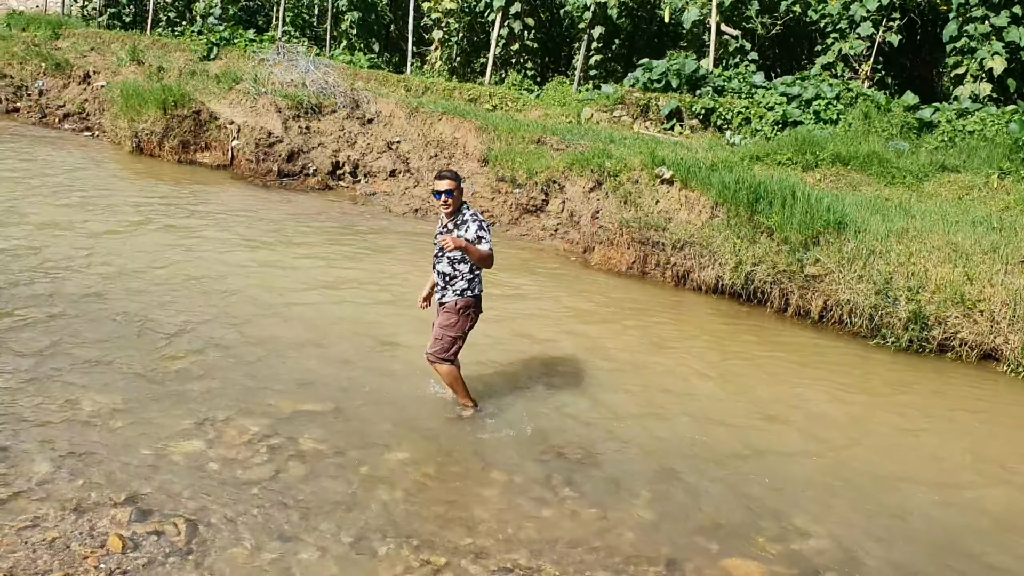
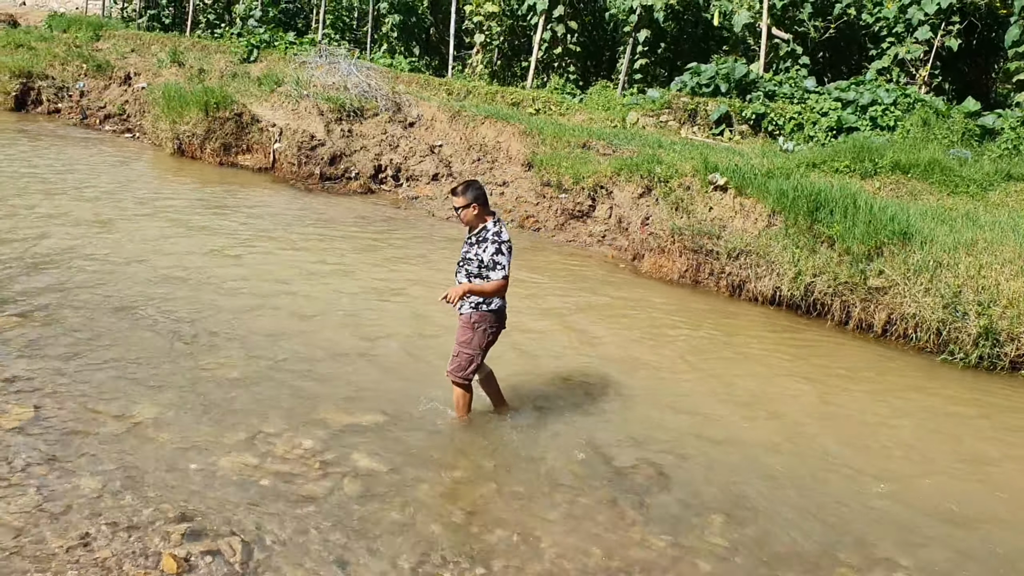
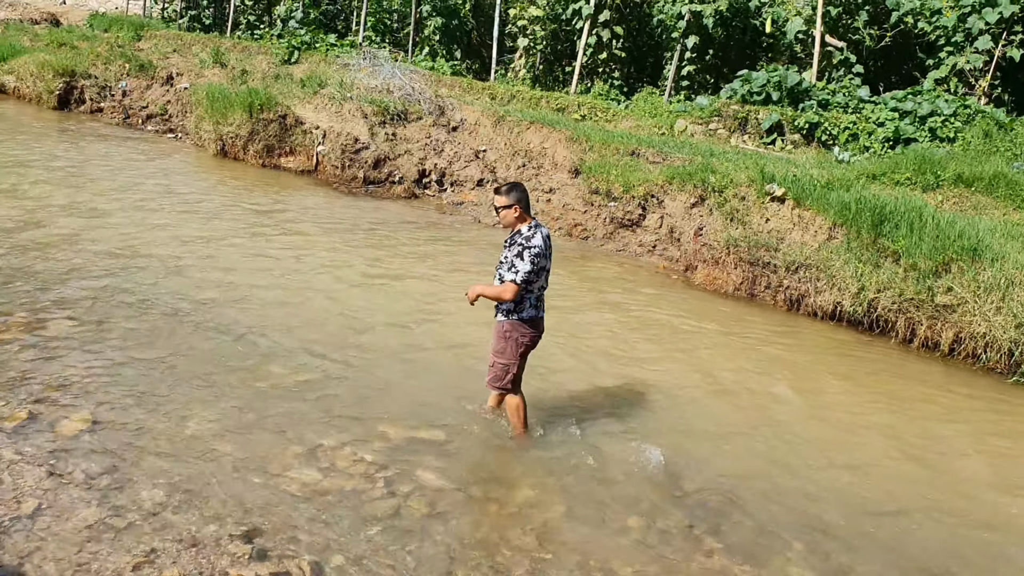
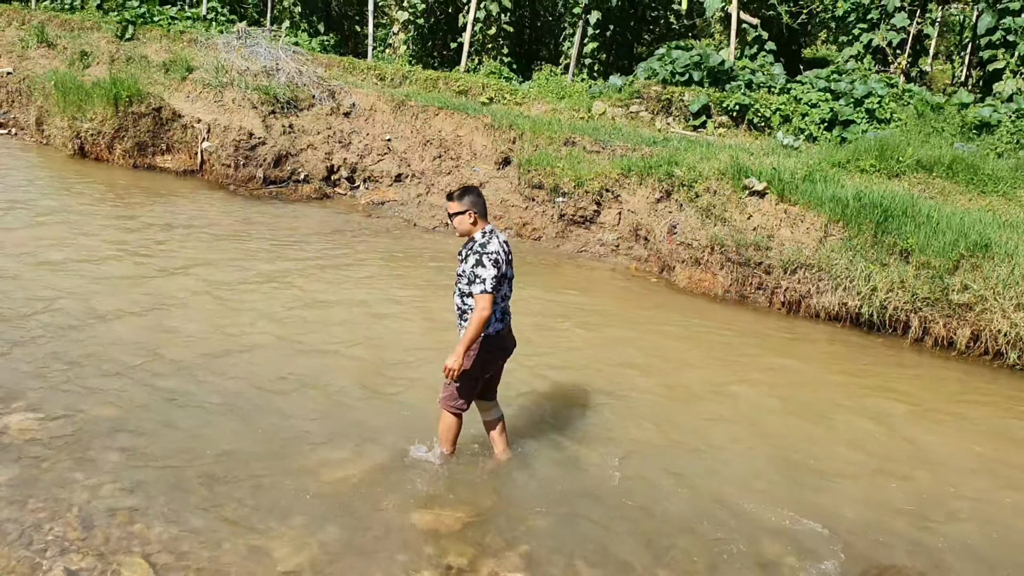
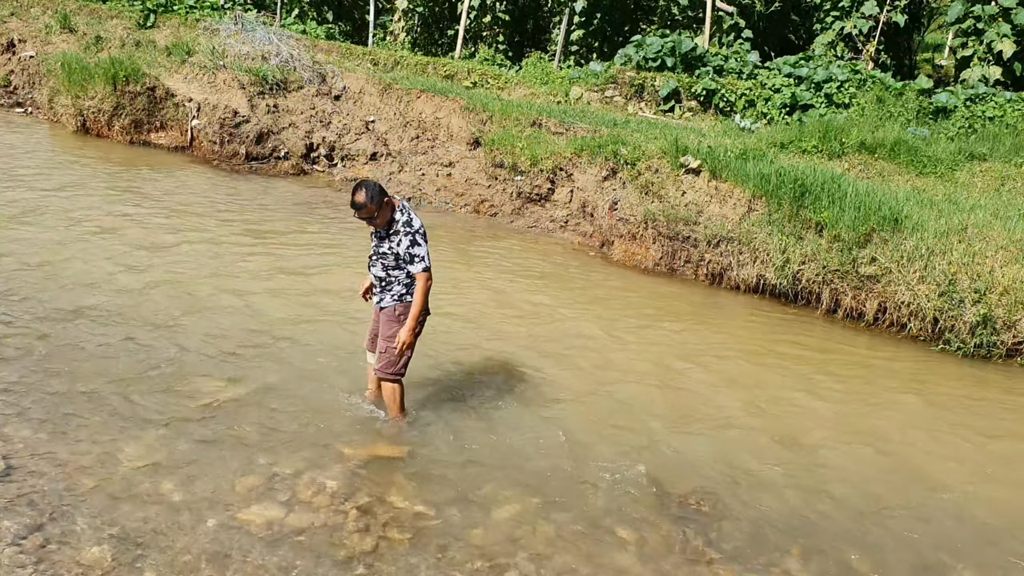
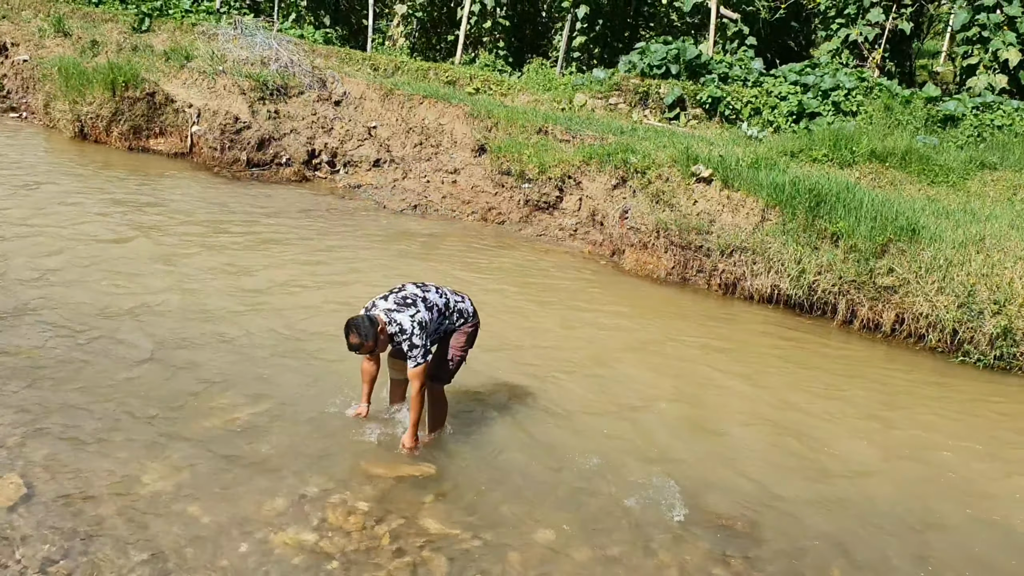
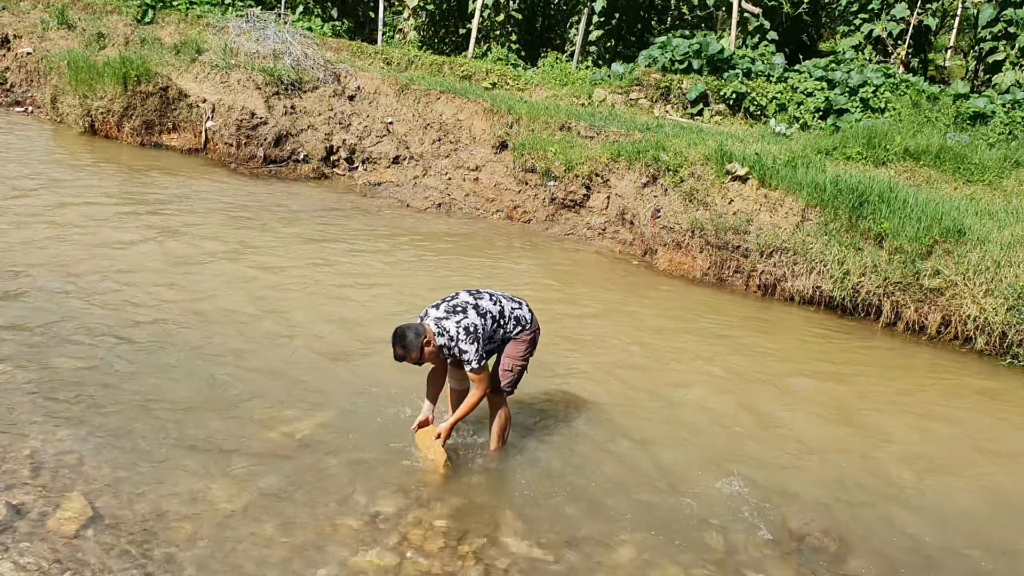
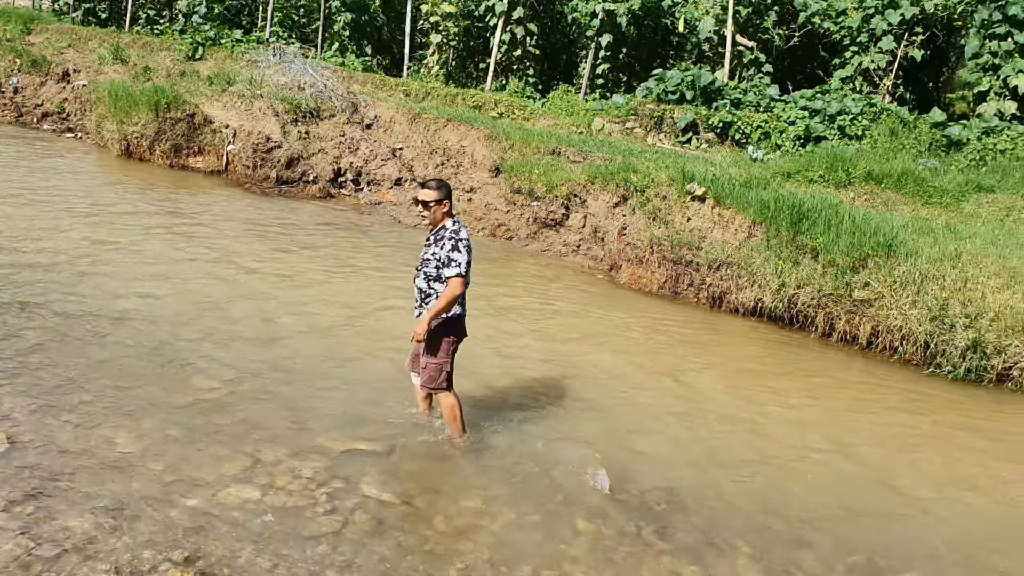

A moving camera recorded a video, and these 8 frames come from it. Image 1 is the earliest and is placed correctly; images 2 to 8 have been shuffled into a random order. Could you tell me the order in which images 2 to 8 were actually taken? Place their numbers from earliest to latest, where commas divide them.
2, 3, 8, 5, 6, 7, 4
